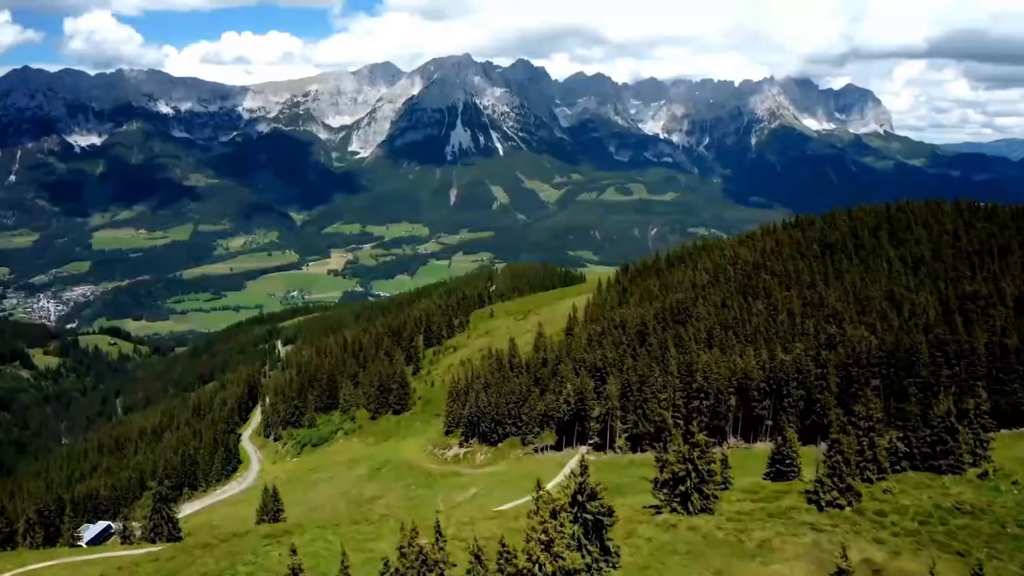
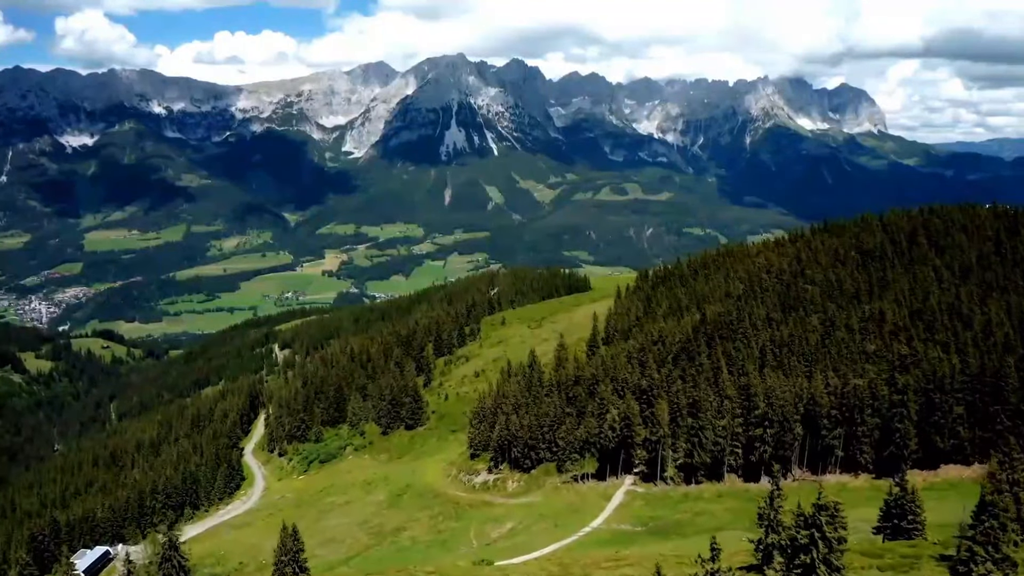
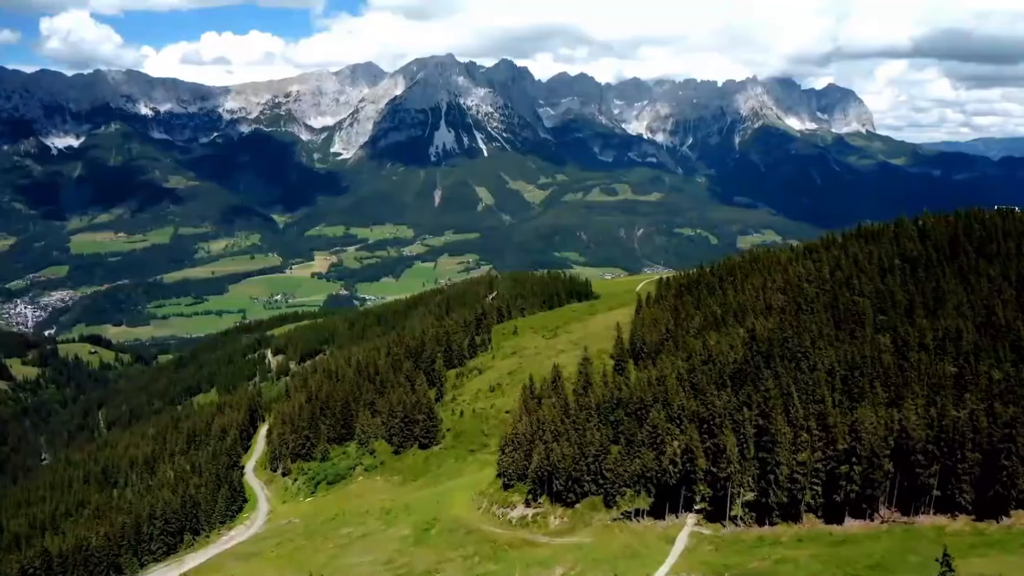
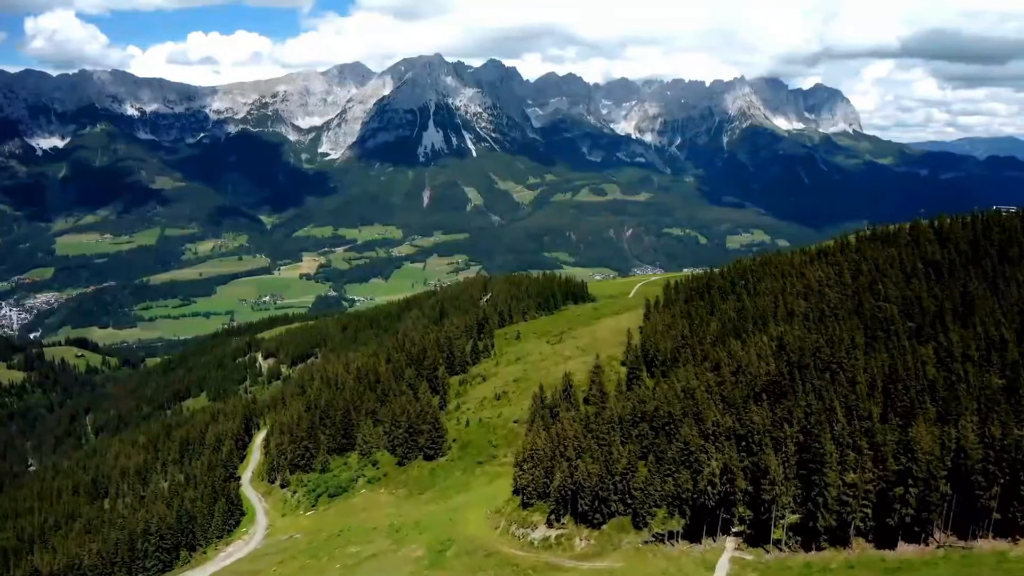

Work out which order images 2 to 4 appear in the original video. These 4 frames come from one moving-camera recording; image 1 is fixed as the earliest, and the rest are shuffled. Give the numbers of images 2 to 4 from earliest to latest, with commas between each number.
2, 3, 4
